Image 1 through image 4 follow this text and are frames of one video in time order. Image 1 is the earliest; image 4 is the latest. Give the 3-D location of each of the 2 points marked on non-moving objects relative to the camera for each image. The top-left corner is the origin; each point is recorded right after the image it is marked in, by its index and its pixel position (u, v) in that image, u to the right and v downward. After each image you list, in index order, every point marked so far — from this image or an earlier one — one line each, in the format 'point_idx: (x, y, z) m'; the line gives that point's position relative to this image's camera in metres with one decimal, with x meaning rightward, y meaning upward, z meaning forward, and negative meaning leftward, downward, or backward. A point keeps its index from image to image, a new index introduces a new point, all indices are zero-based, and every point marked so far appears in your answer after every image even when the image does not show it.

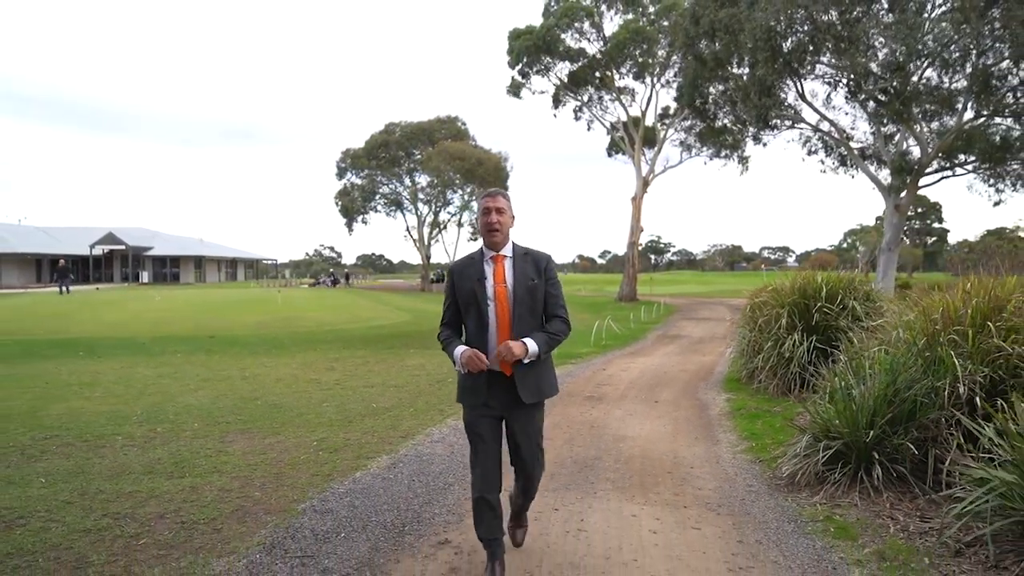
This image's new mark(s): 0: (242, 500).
0: (-2.0, -1.5, +5.4) m
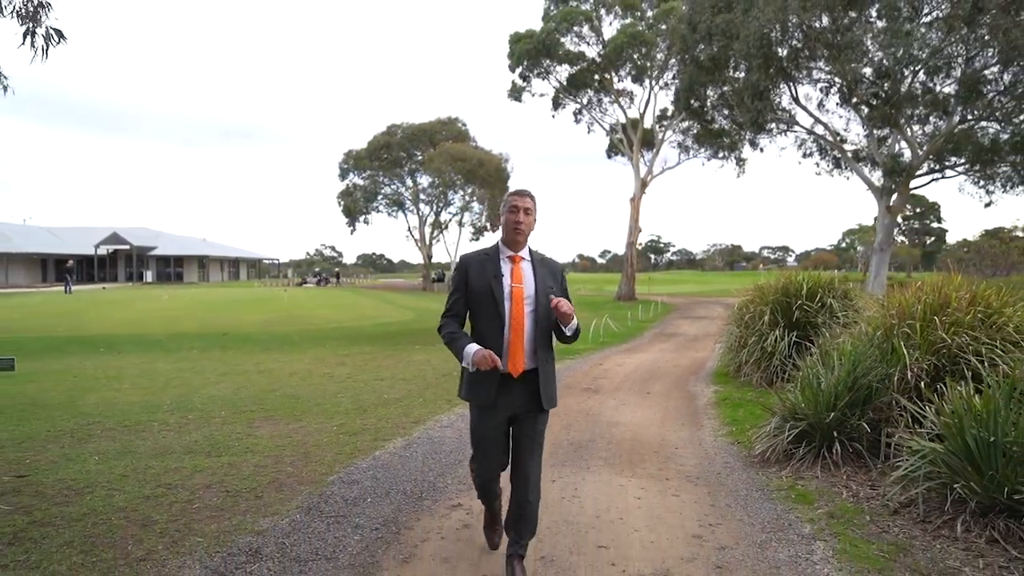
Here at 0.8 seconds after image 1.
0: (-1.9, -1.5, +6.1) m
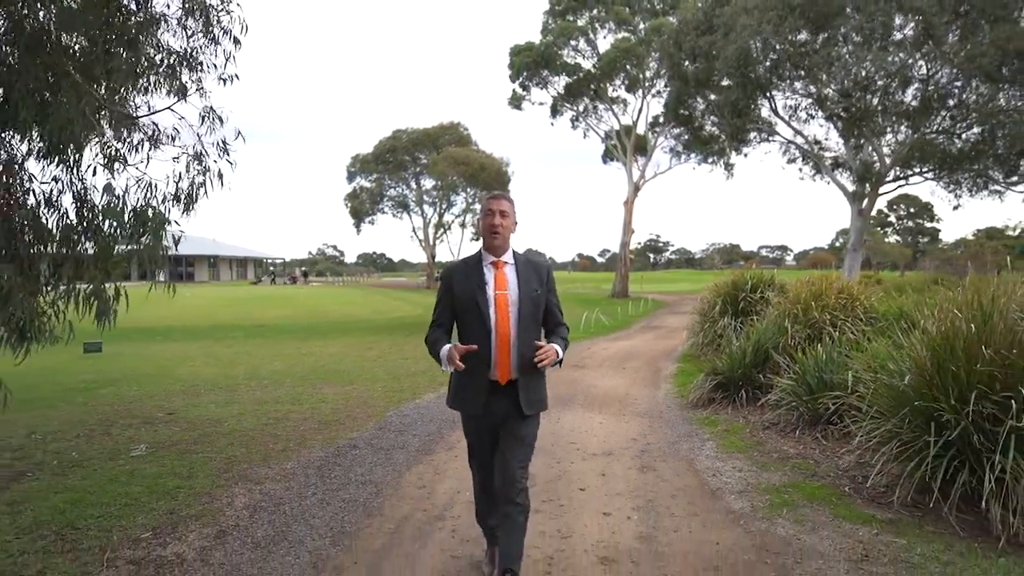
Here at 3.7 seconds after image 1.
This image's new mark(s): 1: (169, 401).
0: (-1.9, -1.5, +8.6) m
1: (-4.4, -1.4, +9.4) m
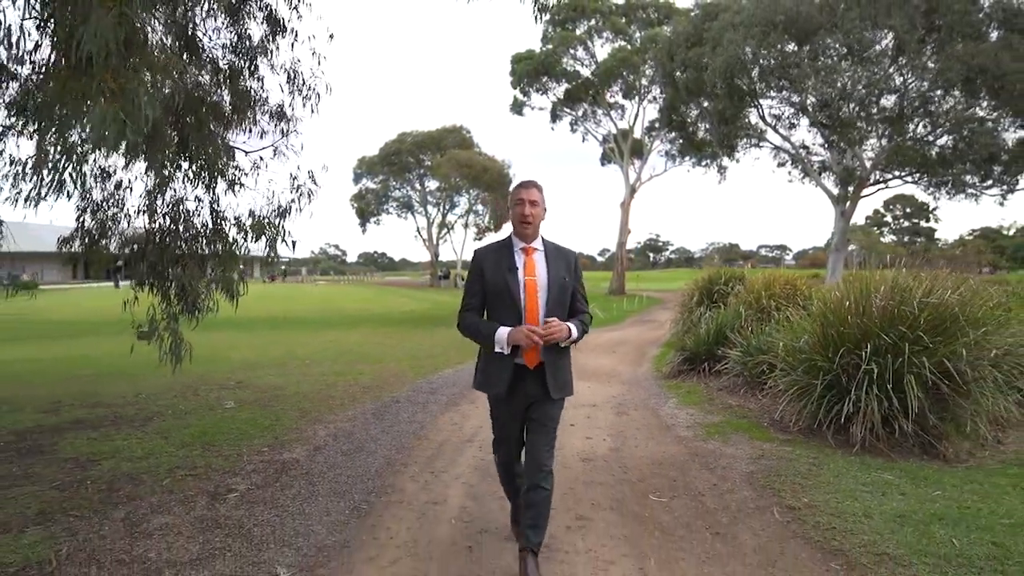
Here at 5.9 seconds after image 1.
0: (-1.8, -1.3, +10.6) m
1: (-4.3, -1.3, +11.3) m
